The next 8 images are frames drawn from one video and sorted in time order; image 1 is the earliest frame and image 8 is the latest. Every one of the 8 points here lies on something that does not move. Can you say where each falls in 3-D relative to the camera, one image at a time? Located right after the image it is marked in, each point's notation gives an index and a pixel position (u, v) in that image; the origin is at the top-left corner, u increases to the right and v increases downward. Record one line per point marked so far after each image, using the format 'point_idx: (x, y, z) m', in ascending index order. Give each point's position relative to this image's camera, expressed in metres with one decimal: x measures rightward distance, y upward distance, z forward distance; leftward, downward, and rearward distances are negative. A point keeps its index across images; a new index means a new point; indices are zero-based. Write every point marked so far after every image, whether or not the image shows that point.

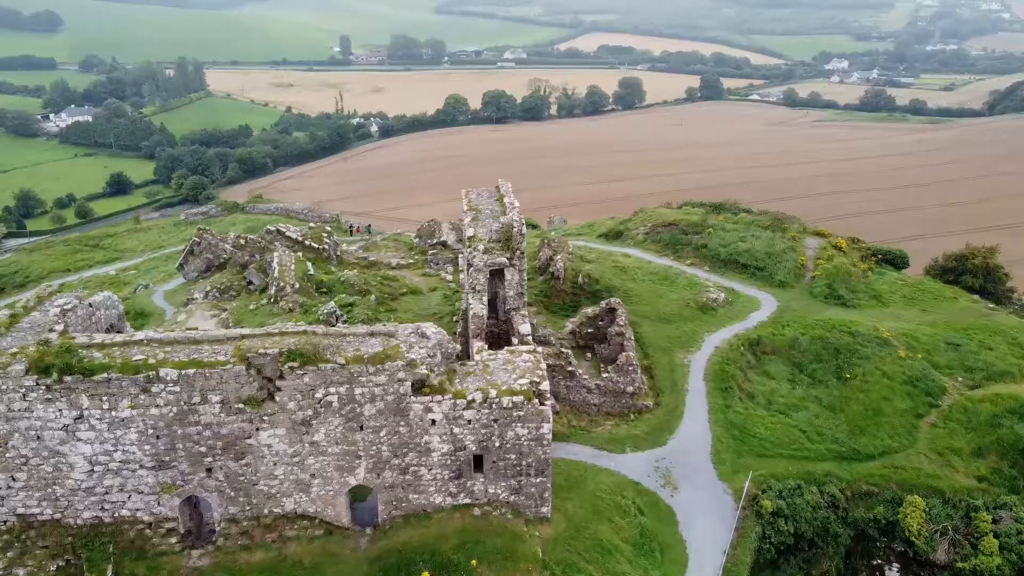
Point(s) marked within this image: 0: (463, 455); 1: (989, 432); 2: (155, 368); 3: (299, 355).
0: (-0.9, -3.0, +14.7) m
1: (+11.4, -3.4, +19.0) m
2: (-6.1, -1.4, +13.6) m
3: (-3.6, -1.1, +14.0) m
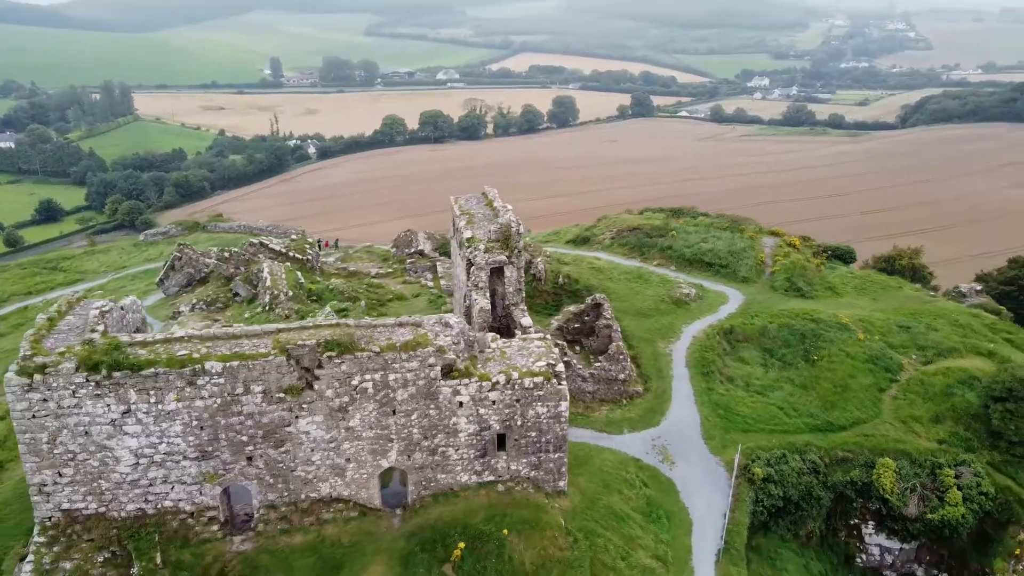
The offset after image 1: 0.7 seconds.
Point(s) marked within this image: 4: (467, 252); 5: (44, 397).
0: (-0.5, -2.9, +15.8) m
1: (+11.4, -2.9, +21.1) m
2: (-5.6, -1.3, +14.3) m
3: (-3.2, -1.0, +14.9) m
4: (-1.1, +0.9, +19.9) m
5: (-8.1, -1.9, +13.9) m
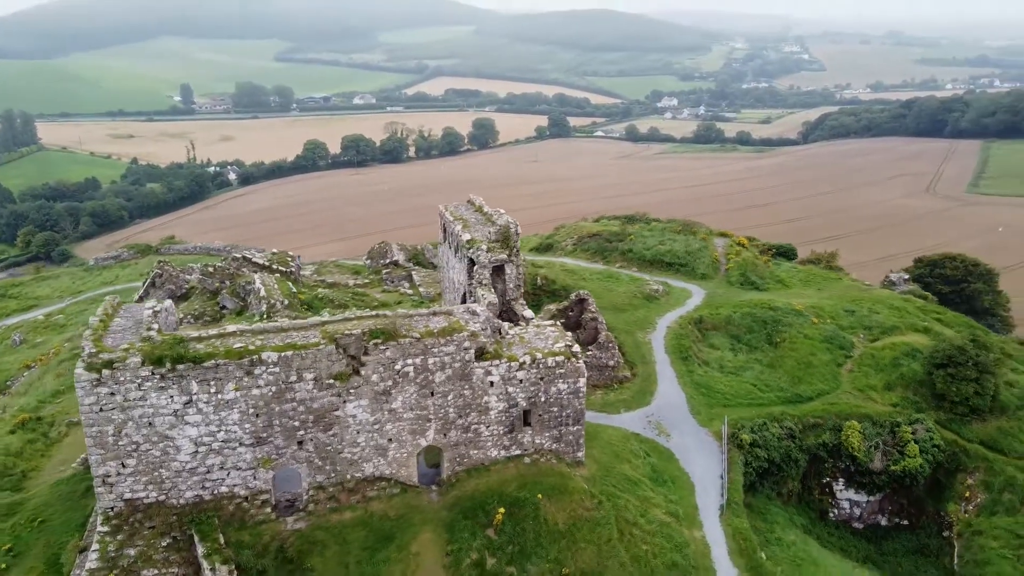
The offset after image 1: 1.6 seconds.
0: (+0.1, -2.7, +17.4) m
1: (+11.4, -2.4, +23.9) m
2: (-4.9, -1.2, +15.5) m
3: (-2.6, -0.9, +16.3) m
4: (-1.1, +1.0, +21.5) m
5: (-7.4, -1.9, +14.8) m
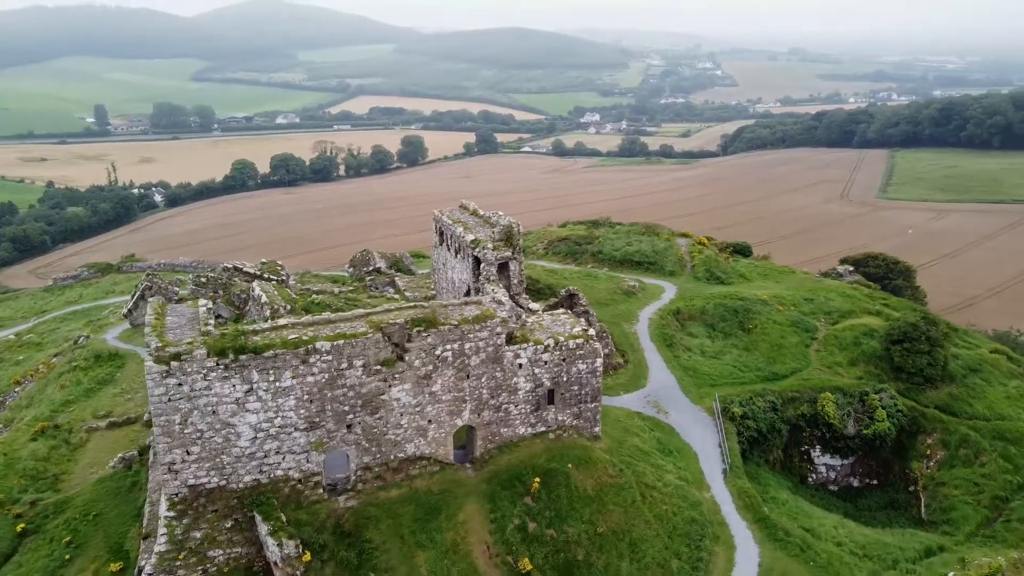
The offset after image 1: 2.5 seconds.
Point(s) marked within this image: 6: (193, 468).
0: (+0.7, -2.4, +19.0) m
1: (+11.3, -2.0, +26.5) m
2: (-4.2, -1.1, +16.7) m
3: (-2.0, -0.7, +17.7) m
4: (-1.0, +1.1, +23.1) m
5: (-6.5, -1.8, +15.7) m
6: (-6.5, -3.7, +16.3) m
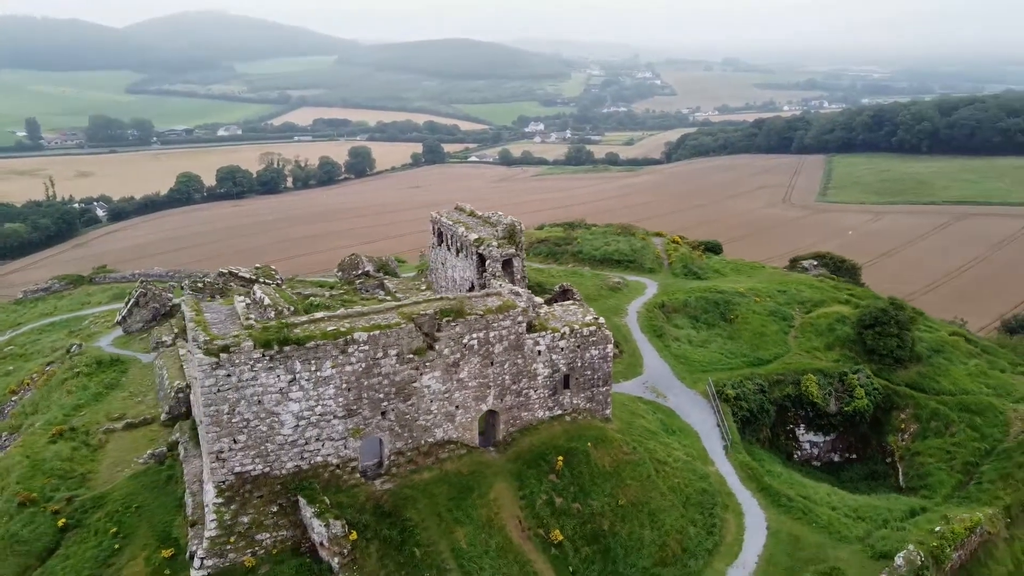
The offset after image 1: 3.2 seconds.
0: (+1.1, -2.2, +20.3) m
1: (+11.2, -1.6, +28.4) m
2: (-3.6, -1.0, +17.6) m
3: (-1.5, -0.6, +18.8) m
4: (-0.9, +1.2, +24.2) m
5: (-5.8, -1.7, +16.5) m
6: (-5.8, -3.6, +17.1) m
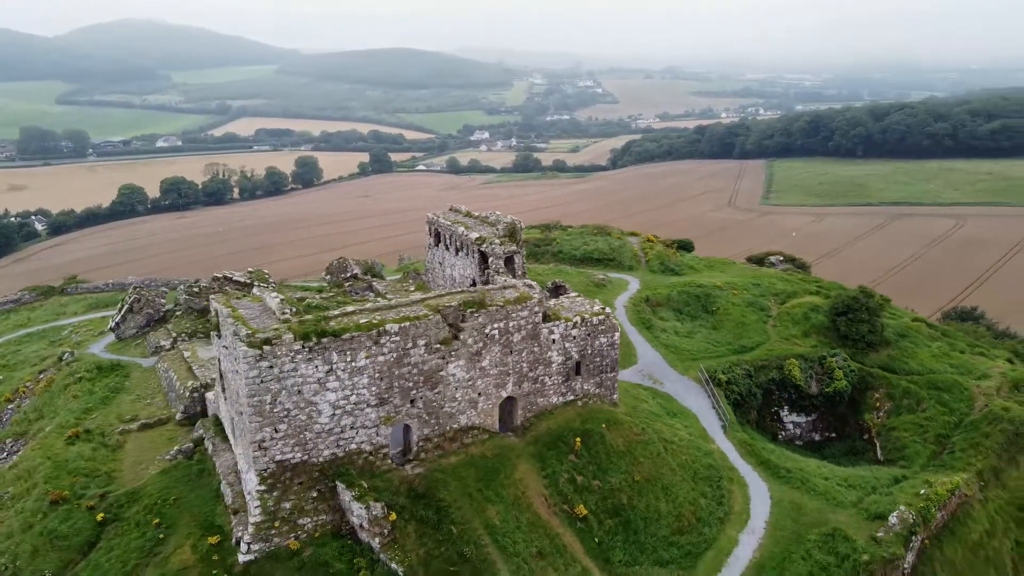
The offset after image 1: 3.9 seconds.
0: (+1.5, -2.0, +21.5) m
1: (+11.0, -1.3, +30.3) m
2: (-3.0, -0.8, +18.5) m
3: (-1.0, -0.4, +19.8) m
4: (-0.8, +1.3, +25.3) m
5: (-5.2, -1.6, +17.2) m
6: (-5.1, -3.5, +17.8) m
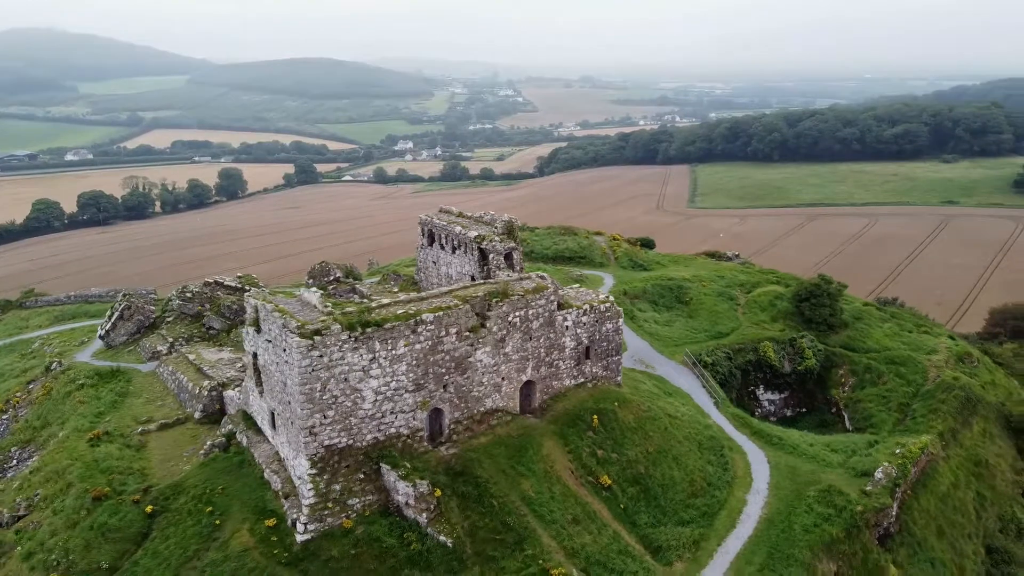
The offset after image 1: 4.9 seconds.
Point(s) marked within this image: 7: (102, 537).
0: (+2.0, -1.7, +23.1) m
1: (+10.6, -0.9, +32.8) m
2: (-2.3, -0.7, +19.7) m
3: (-0.5, -0.2, +21.2) m
4: (-0.9, +1.5, +26.7) m
5: (-4.3, -1.5, +18.3) m
6: (-4.3, -3.3, +18.8) m
7: (-9.4, -5.7, +18.5) m
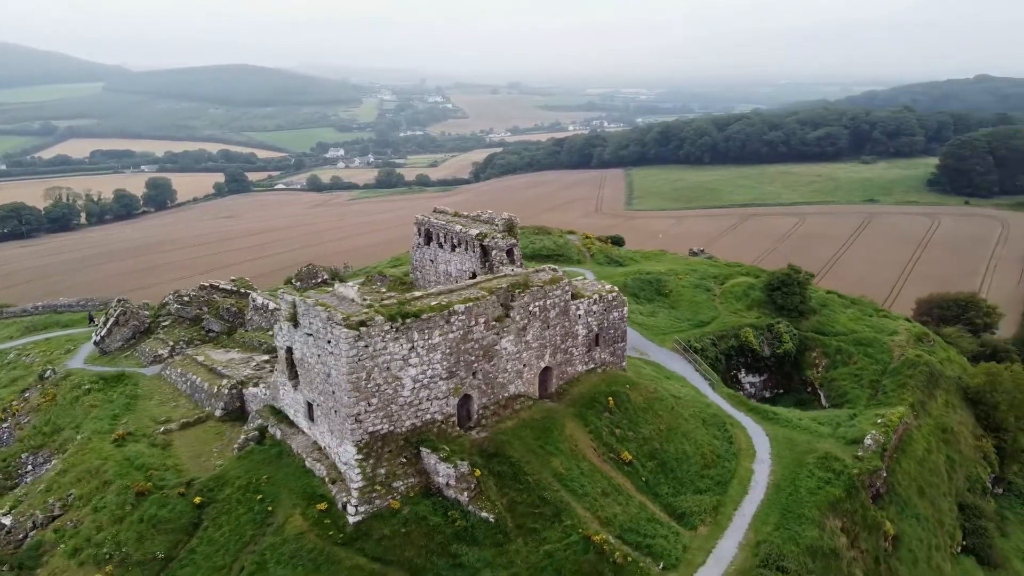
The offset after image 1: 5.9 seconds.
0: (+2.4, -1.5, +24.6) m
1: (+10.1, -0.5, +35.0) m
2: (-1.6, -0.5, +20.8) m
3: (+0.1, +0.1, +22.5) m
4: (-0.8, +1.7, +28.0) m
5: (-3.4, -1.3, +19.2) m
6: (-3.4, -3.2, +19.7) m
7: (-8.4, -5.7, +19.0) m
